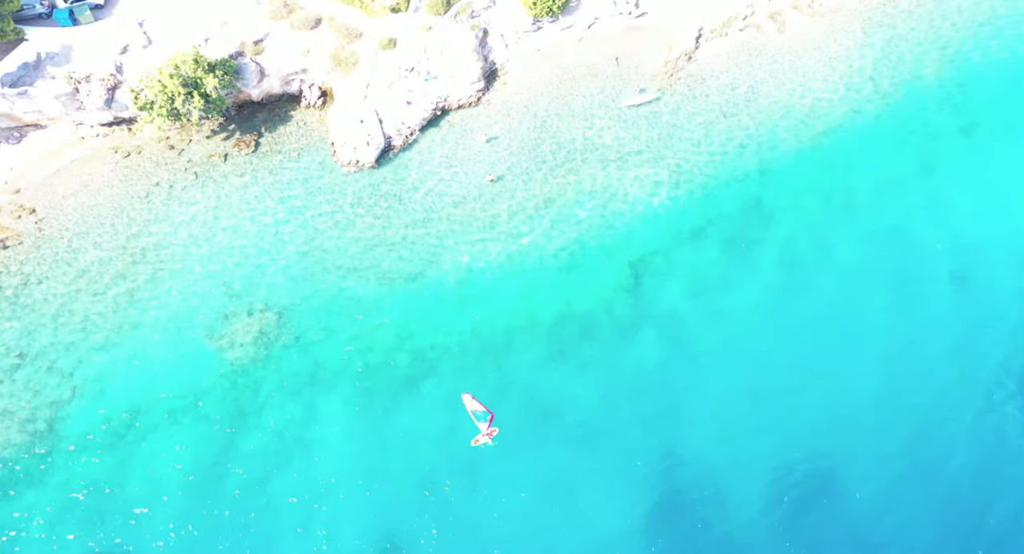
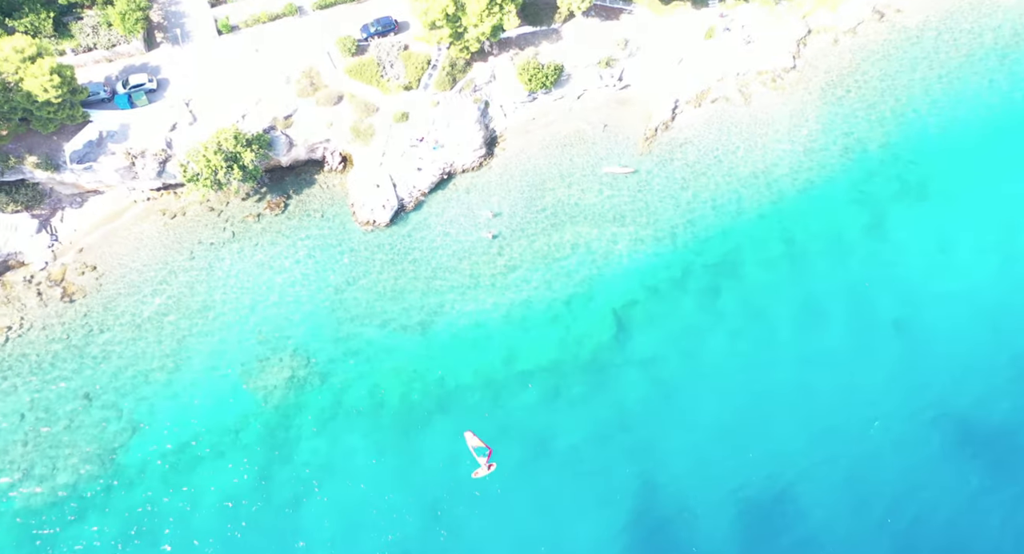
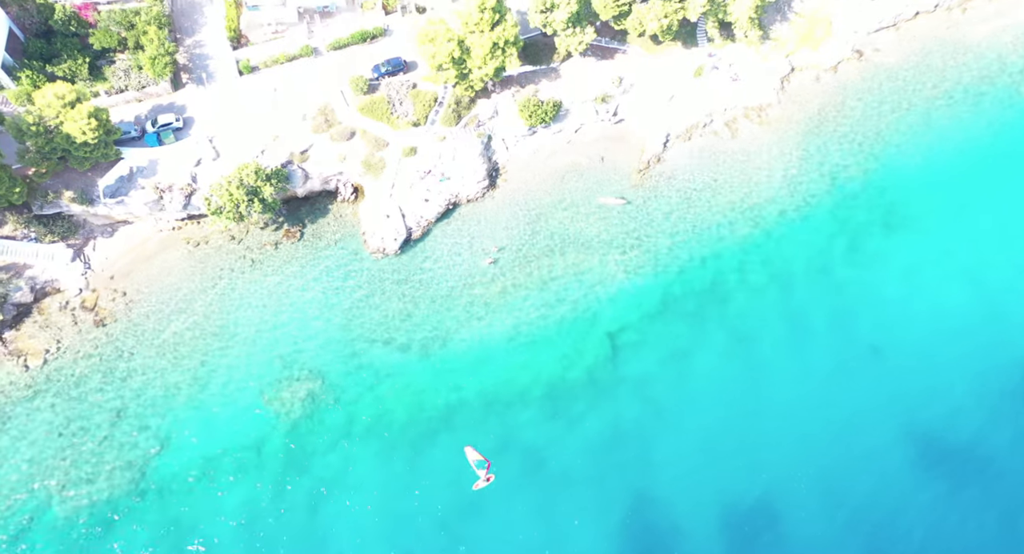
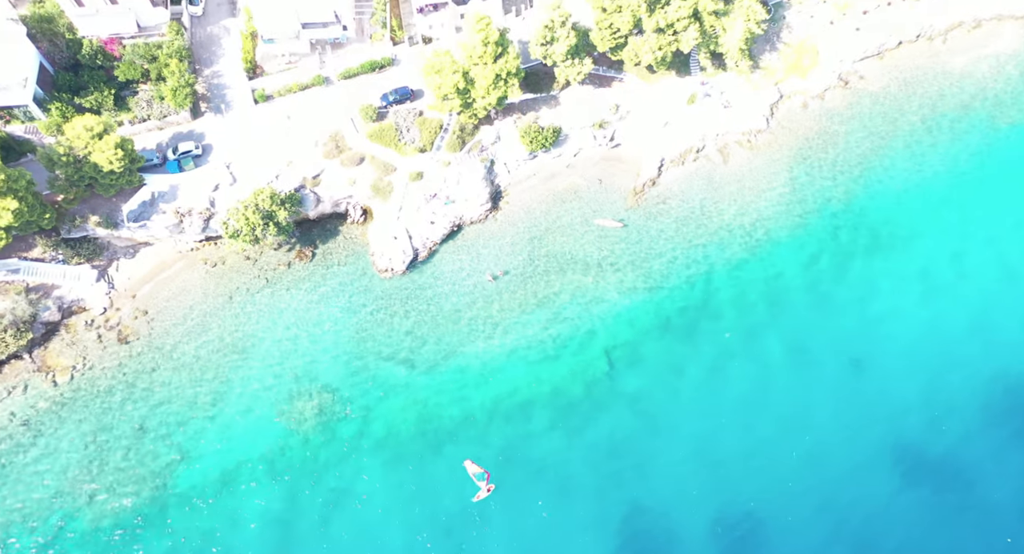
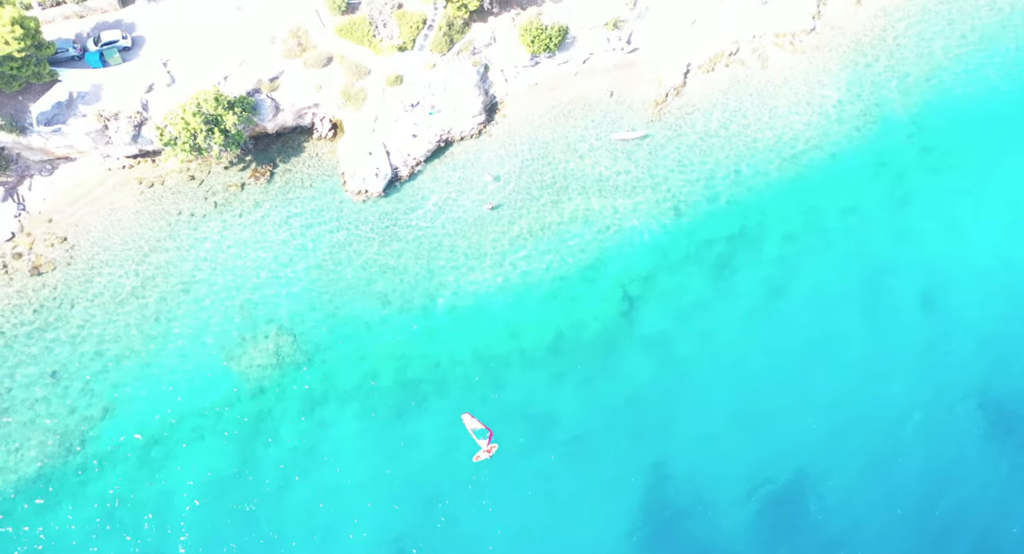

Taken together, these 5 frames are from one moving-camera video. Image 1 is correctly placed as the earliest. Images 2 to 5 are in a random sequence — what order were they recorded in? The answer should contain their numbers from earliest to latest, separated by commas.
5, 2, 3, 4
